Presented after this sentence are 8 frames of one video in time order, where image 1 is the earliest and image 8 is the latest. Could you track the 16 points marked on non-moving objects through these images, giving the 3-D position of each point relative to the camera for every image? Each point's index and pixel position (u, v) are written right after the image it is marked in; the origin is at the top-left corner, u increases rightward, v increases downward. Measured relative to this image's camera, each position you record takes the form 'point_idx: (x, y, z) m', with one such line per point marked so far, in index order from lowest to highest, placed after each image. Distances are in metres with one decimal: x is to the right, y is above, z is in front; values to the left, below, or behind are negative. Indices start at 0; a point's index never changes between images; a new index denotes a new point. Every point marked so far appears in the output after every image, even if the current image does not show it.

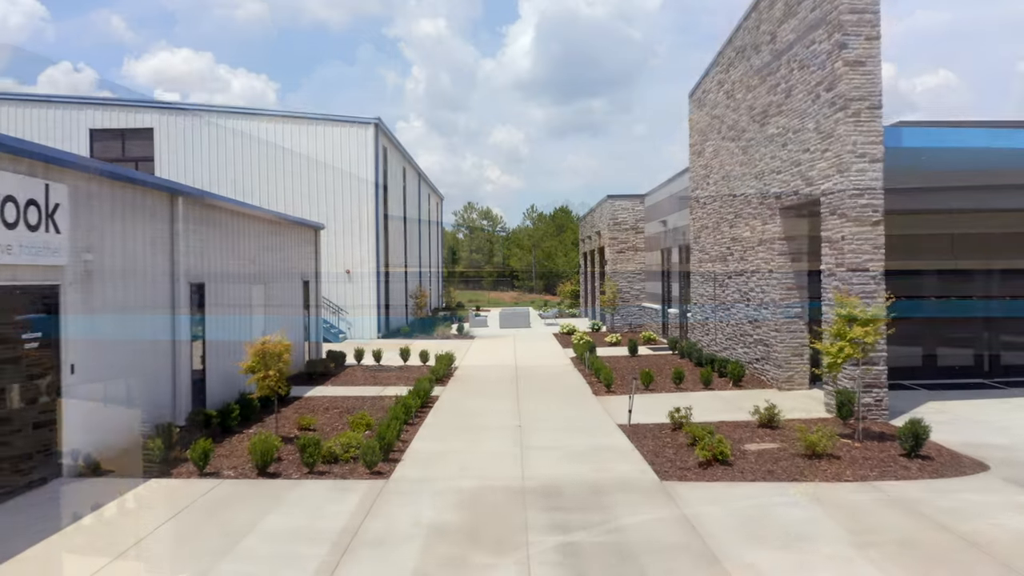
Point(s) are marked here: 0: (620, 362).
0: (+2.6, -1.8, +15.2) m
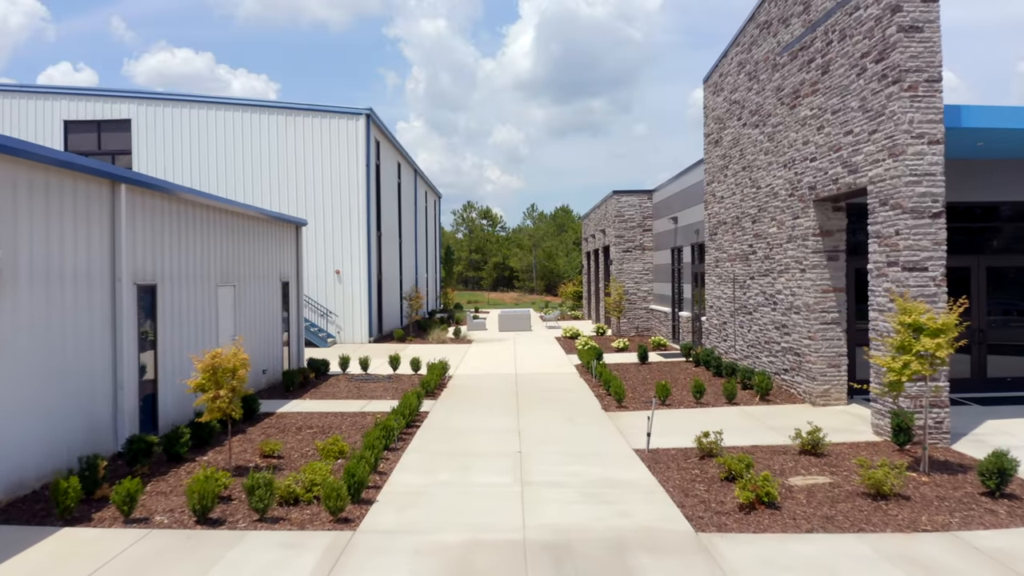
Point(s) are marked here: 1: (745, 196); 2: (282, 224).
0: (+2.6, -1.9, +13.8) m
1: (+4.9, +2.0, +13.2) m
2: (-5.2, +1.4, +14.0) m
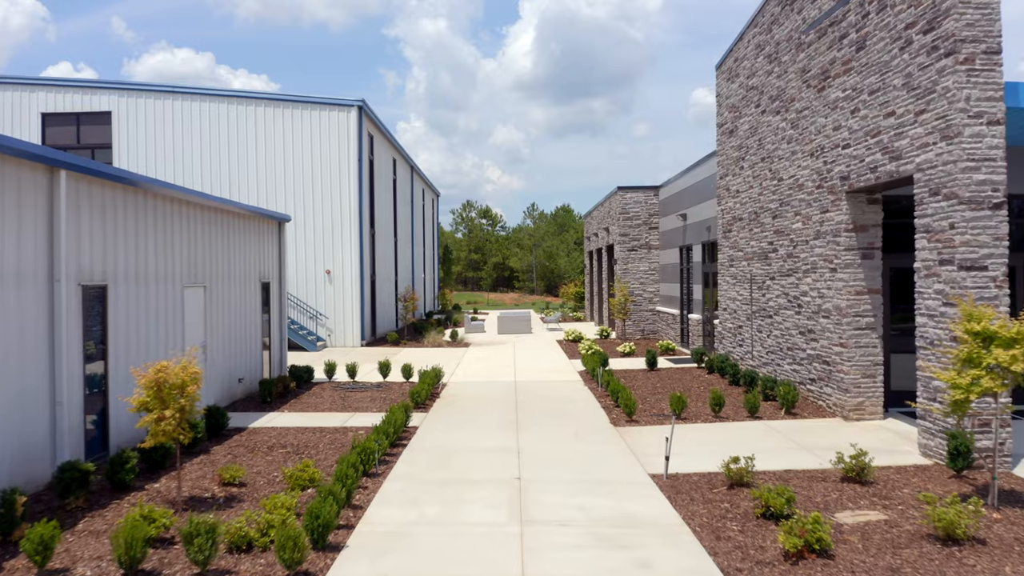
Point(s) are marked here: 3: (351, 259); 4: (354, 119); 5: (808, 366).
0: (+2.6, -1.9, +12.8) m
1: (+4.9, +1.9, +12.1) m
2: (-5.2, +1.4, +12.9) m
3: (-5.1, +0.9, +19.9) m
4: (-5.1, +5.4, +20.0) m
5: (+5.0, -1.3, +10.4) m
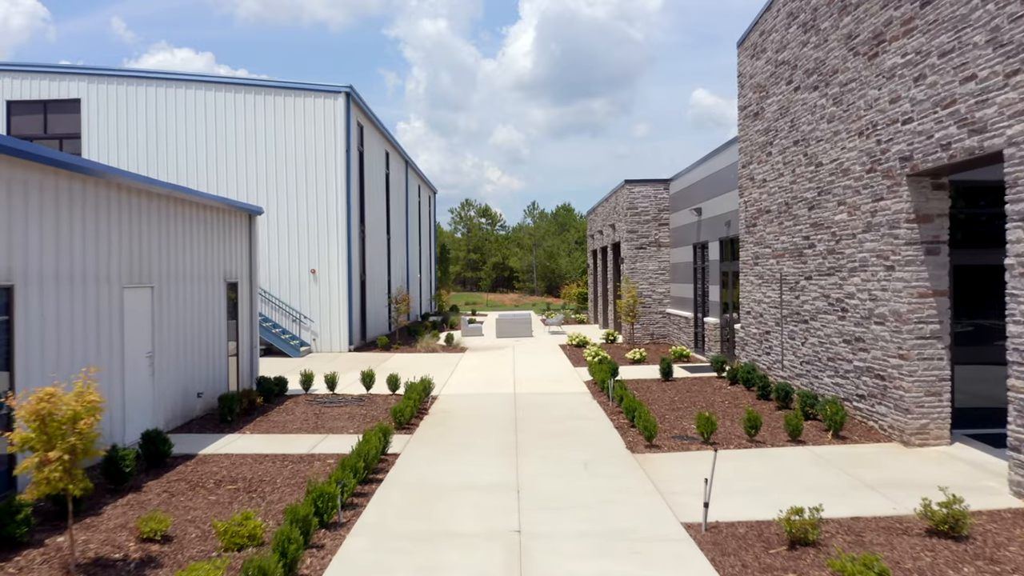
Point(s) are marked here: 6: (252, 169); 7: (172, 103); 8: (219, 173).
0: (+2.6, -1.9, +11.3) m
1: (+4.9, +1.9, +10.7) m
2: (-5.2, +1.4, +11.5) m
3: (-5.2, +0.9, +18.4) m
4: (-5.1, +5.3, +18.5) m
5: (+4.9, -1.3, +8.9) m
6: (-7.7, +3.5, +18.6) m
7: (-10.2, +5.6, +18.8) m
8: (-8.7, +3.4, +18.7) m
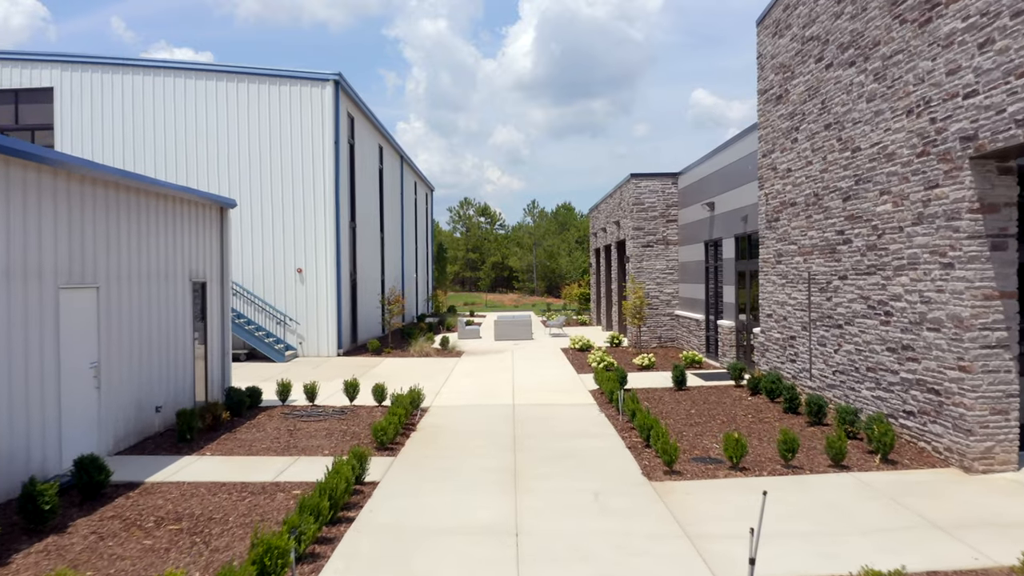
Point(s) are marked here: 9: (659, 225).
0: (+2.5, -1.9, +10.2) m
1: (+4.9, +1.9, +9.5) m
2: (-5.2, +1.4, +10.3) m
3: (-5.2, +0.9, +17.3) m
4: (-5.1, +5.3, +17.4) m
5: (+4.9, -1.3, +7.8) m
6: (-7.8, +3.5, +17.5) m
7: (-10.3, +5.6, +17.7) m
8: (-8.8, +3.4, +17.6) m
9: (+4.3, +1.8, +18.2) m
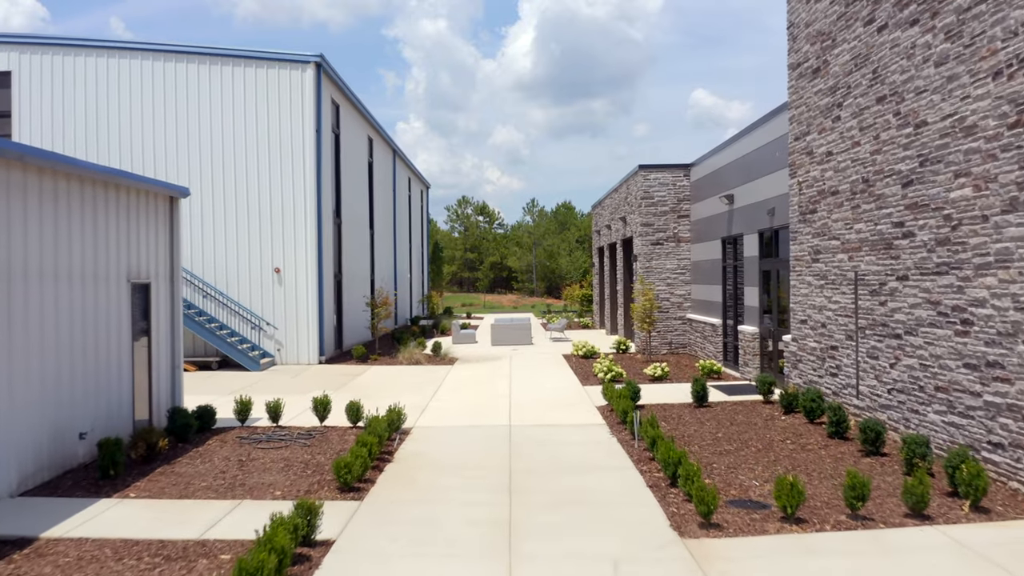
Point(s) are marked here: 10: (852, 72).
0: (+2.5, -1.9, +8.7) m
1: (+4.8, +1.9, +8.1) m
2: (-5.3, +1.4, +8.9) m
3: (-5.2, +0.9, +15.8) m
4: (-5.2, +5.3, +15.9) m
5: (+4.9, -1.4, +6.3) m
6: (-7.8, +3.5, +16.0) m
7: (-10.3, +5.5, +16.2) m
8: (-8.8, +3.4, +16.1) m
9: (+4.2, +1.8, +16.7) m
10: (+4.8, +3.0, +8.8) m
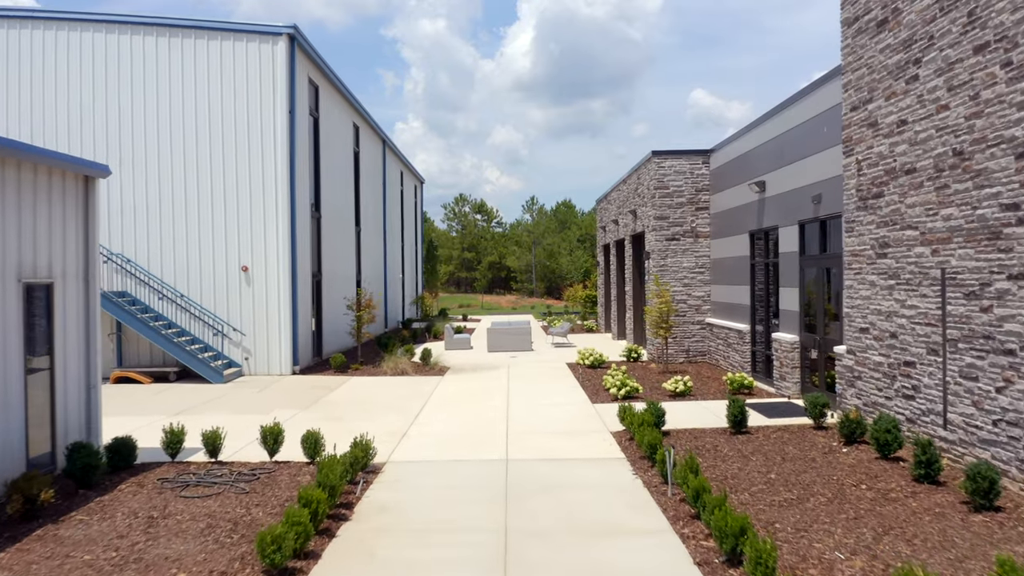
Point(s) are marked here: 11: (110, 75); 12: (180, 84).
0: (+2.4, -2.0, +6.9) m
1: (+4.8, +1.9, +6.3) m
2: (-5.3, +1.3, +7.1) m
3: (-5.3, +0.8, +14.0) m
4: (-5.2, +5.3, +14.1) m
5: (+4.8, -1.4, +4.5) m
6: (-7.9, +3.5, +14.2) m
7: (-10.4, +5.5, +14.4) m
8: (-8.9, +3.4, +14.3) m
9: (+4.2, +1.8, +14.9) m
10: (+4.7, +3.0, +7.0) m
11: (-9.0, +4.8, +14.2) m
12: (-7.5, +4.6, +14.2) m
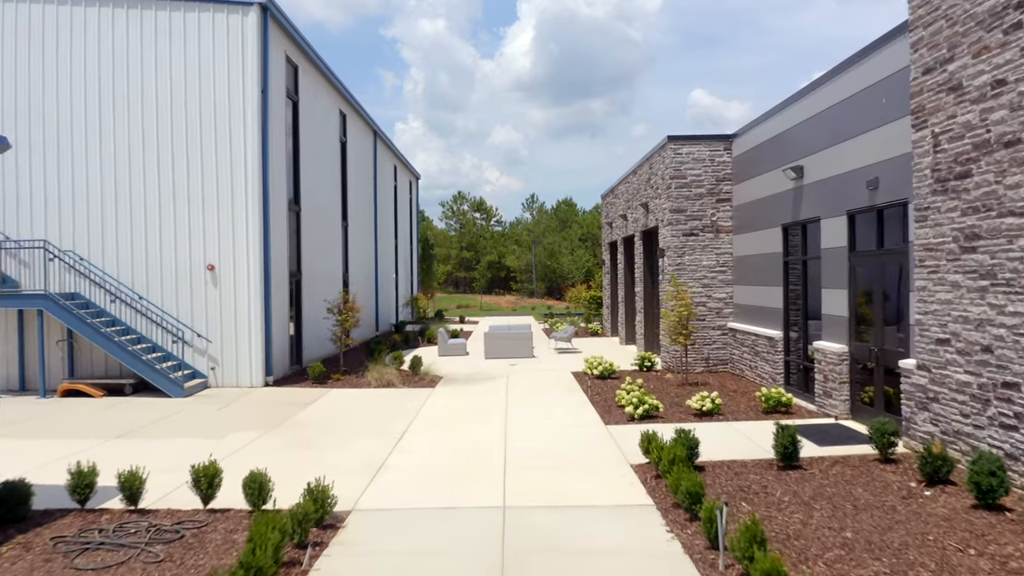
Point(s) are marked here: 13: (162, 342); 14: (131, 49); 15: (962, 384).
0: (+2.4, -2.0, +5.4) m
1: (+4.8, +1.9, +4.8) m
2: (-5.3, +1.3, +5.5) m
3: (-5.3, +0.8, +12.5) m
4: (-5.2, +5.3, +12.6) m
5: (+4.8, -1.4, +3.0) m
6: (-7.9, +3.4, +12.7) m
7: (-10.4, +5.5, +12.9) m
8: (-8.9, +3.3, +12.7) m
9: (+4.2, +1.8, +13.4) m
10: (+4.7, +3.0, +5.5) m
11: (-9.0, +4.8, +12.7) m
12: (-7.5, +4.6, +12.7) m
13: (-7.0, -1.0, +12.5) m
14: (-7.6, +4.8, +12.7) m
15: (+4.7, -1.0, +6.5) m
